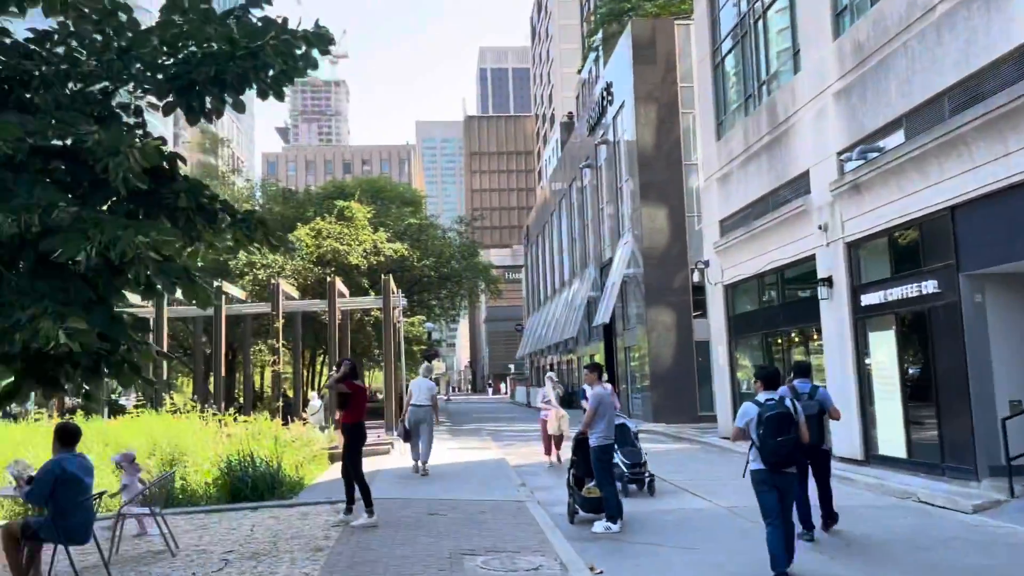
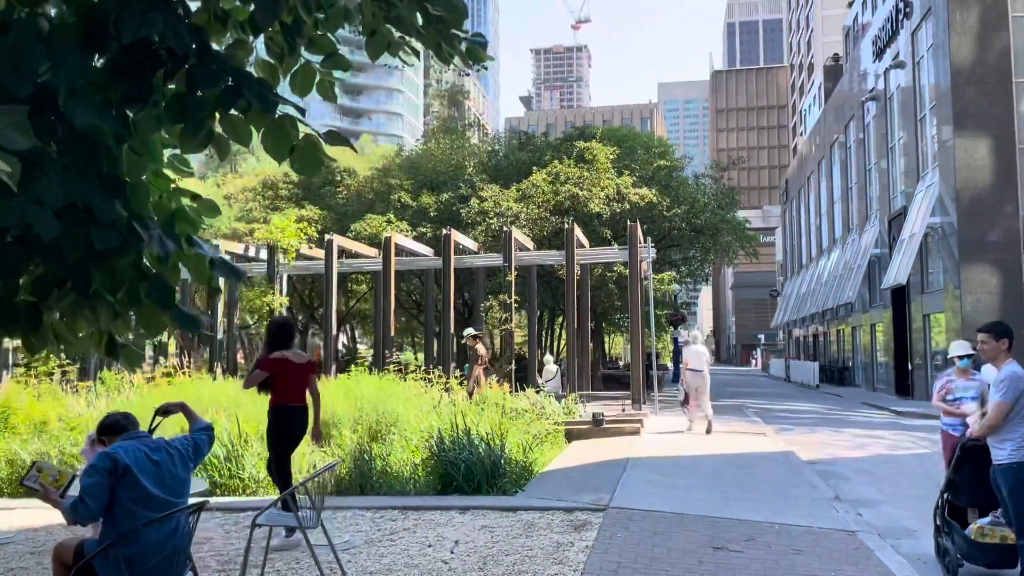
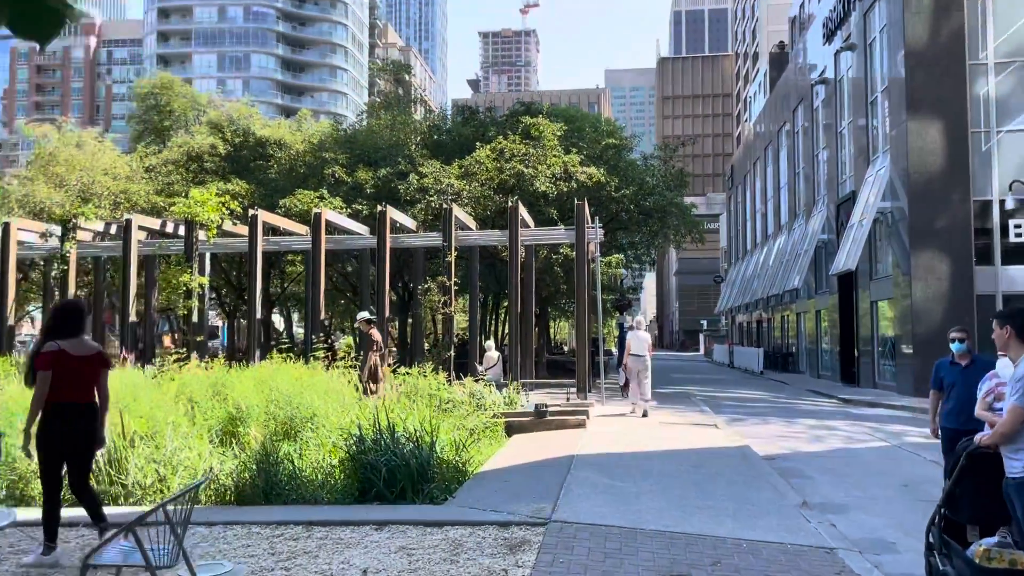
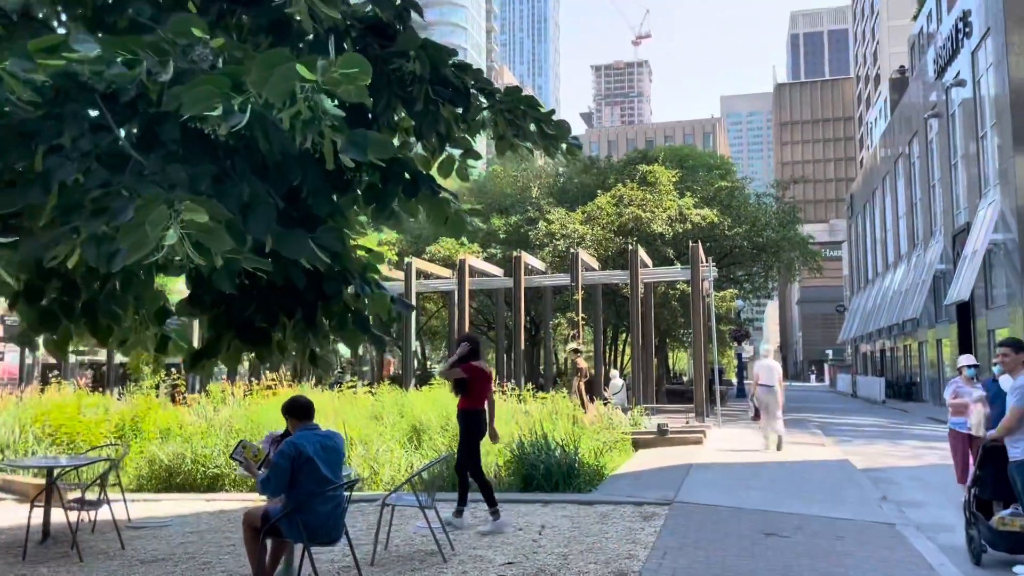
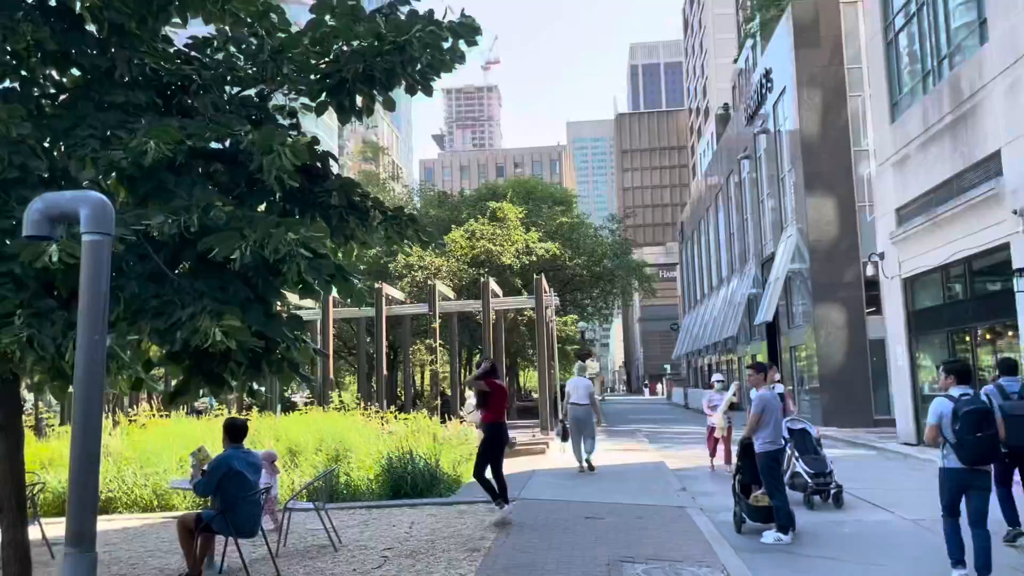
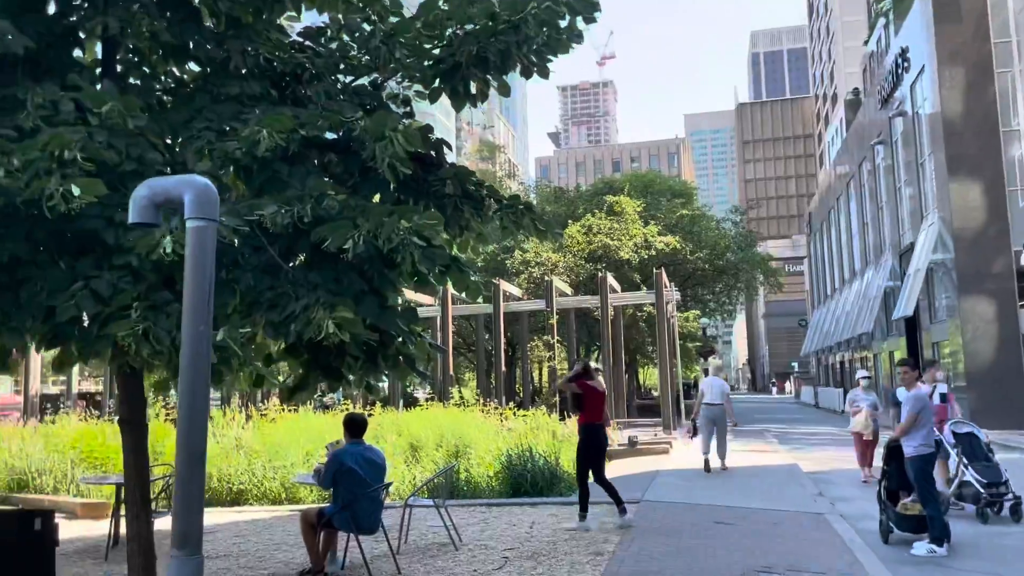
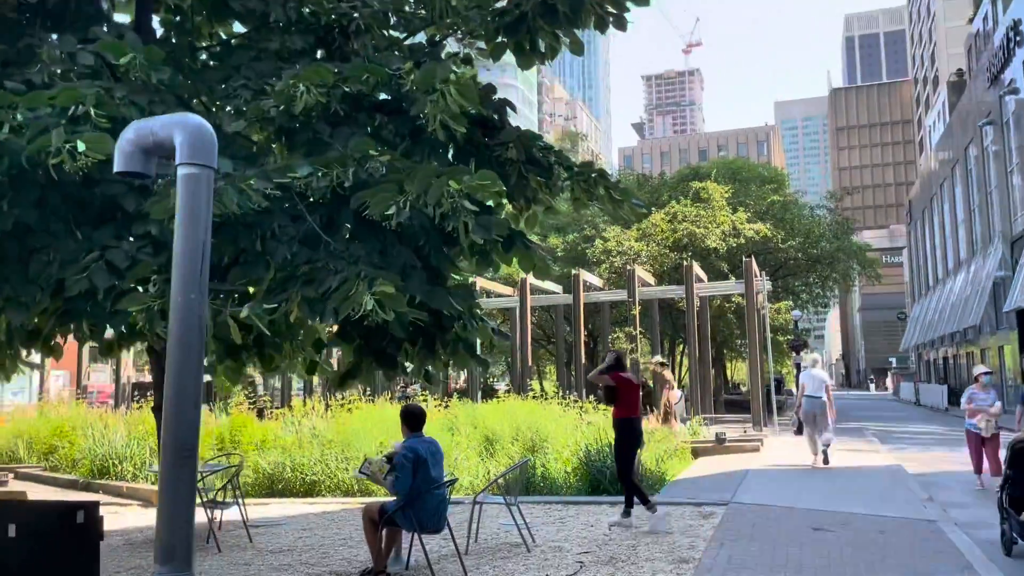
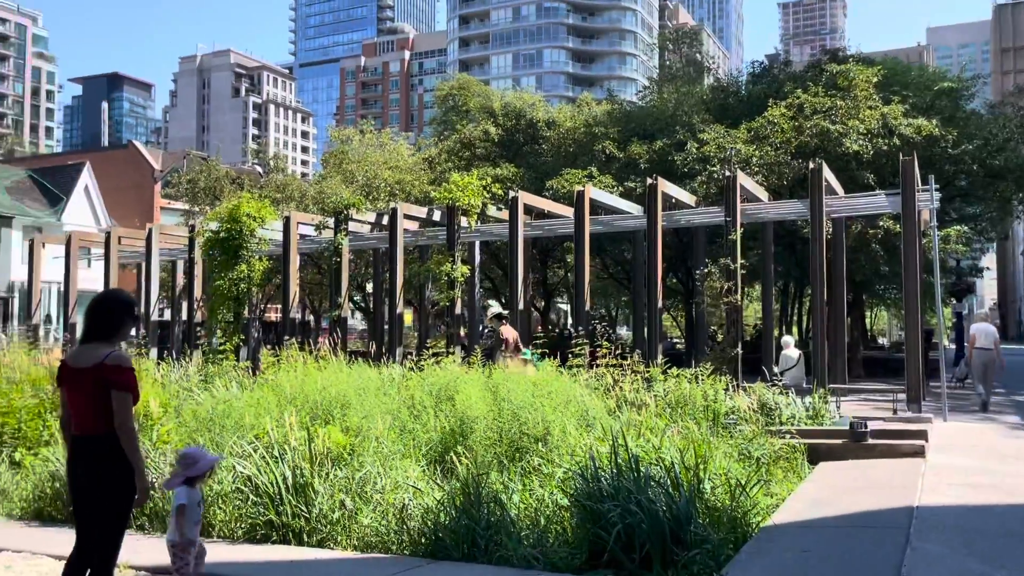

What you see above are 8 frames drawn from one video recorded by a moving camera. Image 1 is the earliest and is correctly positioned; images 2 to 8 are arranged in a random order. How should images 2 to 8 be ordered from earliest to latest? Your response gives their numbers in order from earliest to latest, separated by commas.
5, 6, 7, 4, 2, 3, 8
